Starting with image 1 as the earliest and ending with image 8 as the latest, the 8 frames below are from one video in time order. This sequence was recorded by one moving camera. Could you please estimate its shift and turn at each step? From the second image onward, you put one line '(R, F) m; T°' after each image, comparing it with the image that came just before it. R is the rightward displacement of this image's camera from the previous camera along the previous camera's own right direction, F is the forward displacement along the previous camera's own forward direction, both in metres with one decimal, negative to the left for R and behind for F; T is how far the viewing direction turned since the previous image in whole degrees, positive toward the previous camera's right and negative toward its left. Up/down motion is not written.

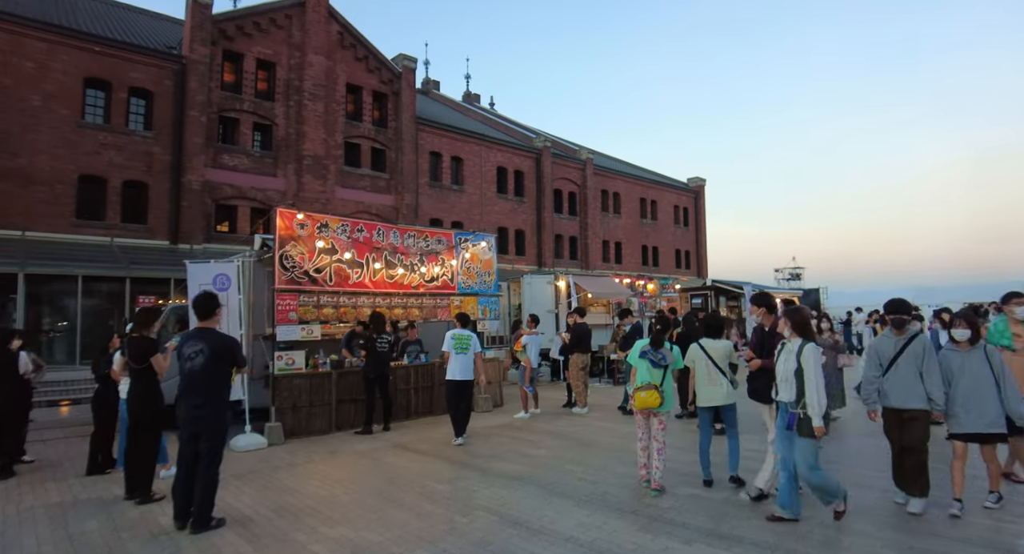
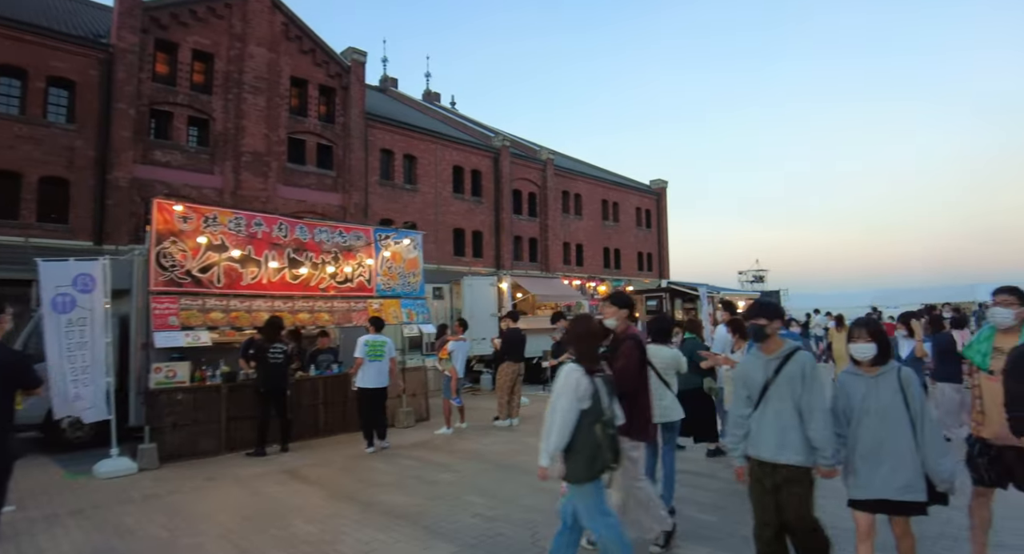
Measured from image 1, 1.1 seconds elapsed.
(+1.1, +1.0) m; +2°
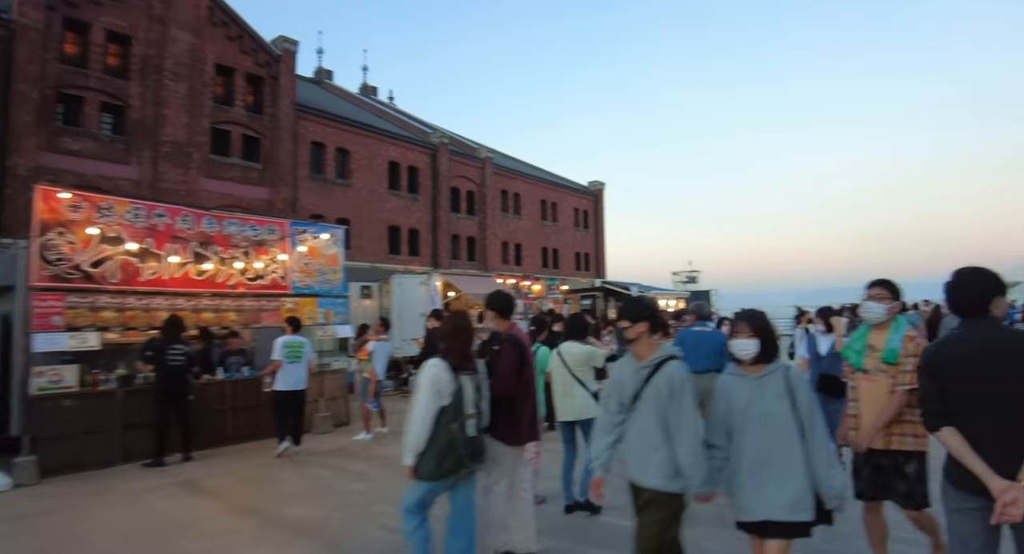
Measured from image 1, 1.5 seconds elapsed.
(+0.4, +0.2) m; +6°
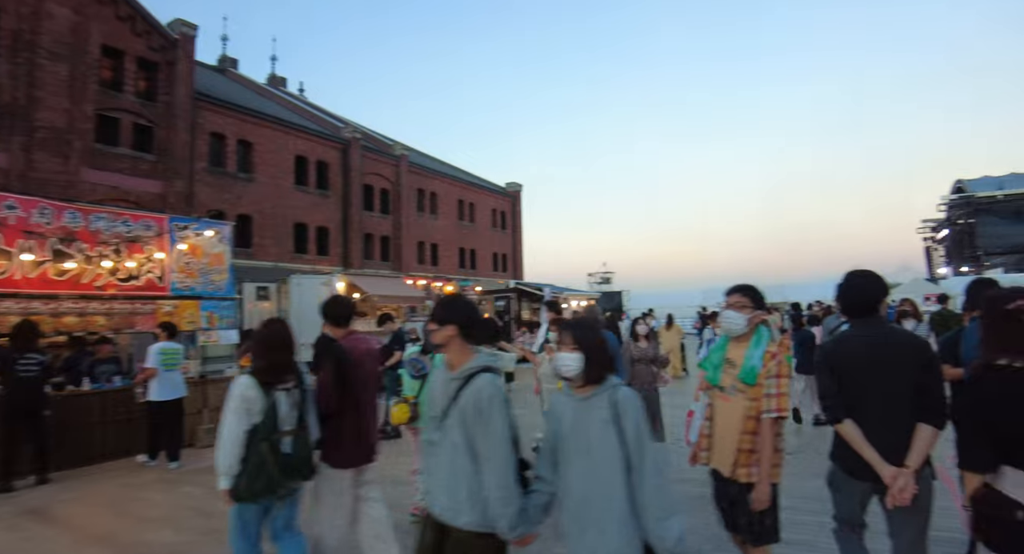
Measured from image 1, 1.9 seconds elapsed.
(+0.4, 0.0) m; +8°
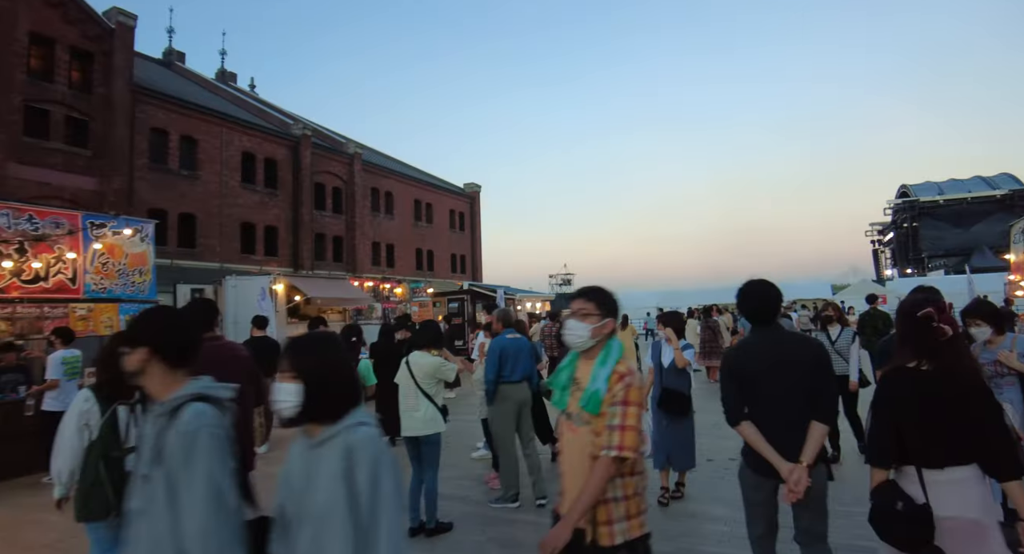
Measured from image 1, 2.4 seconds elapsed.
(+0.3, +0.2) m; +4°
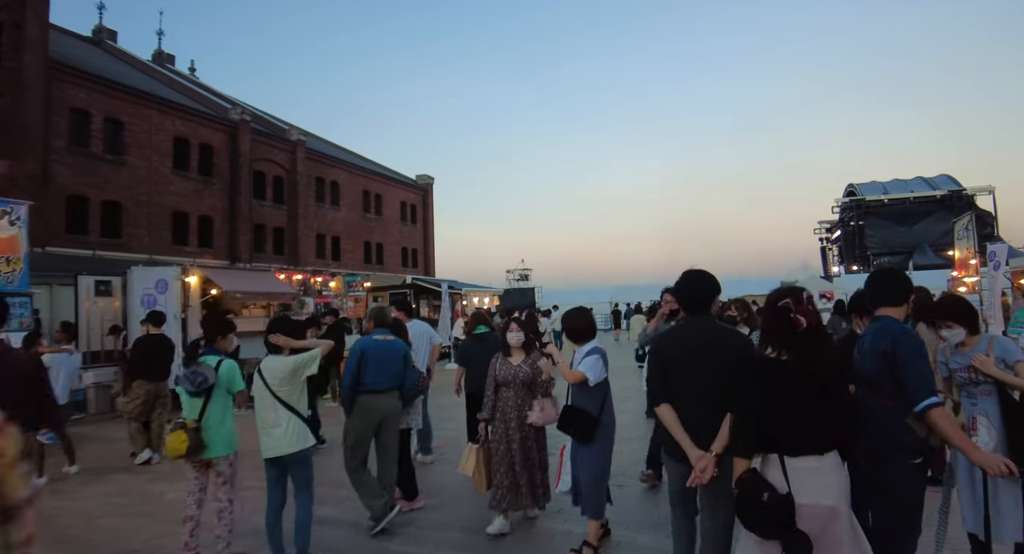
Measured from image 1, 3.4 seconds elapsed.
(+0.5, +0.7) m; +4°
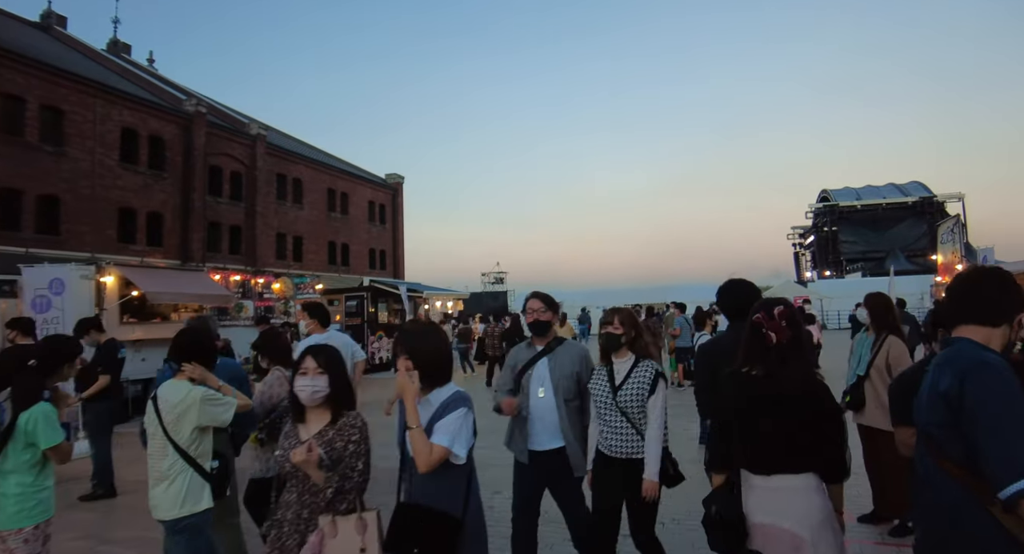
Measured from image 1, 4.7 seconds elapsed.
(+0.3, +0.9) m; +2°
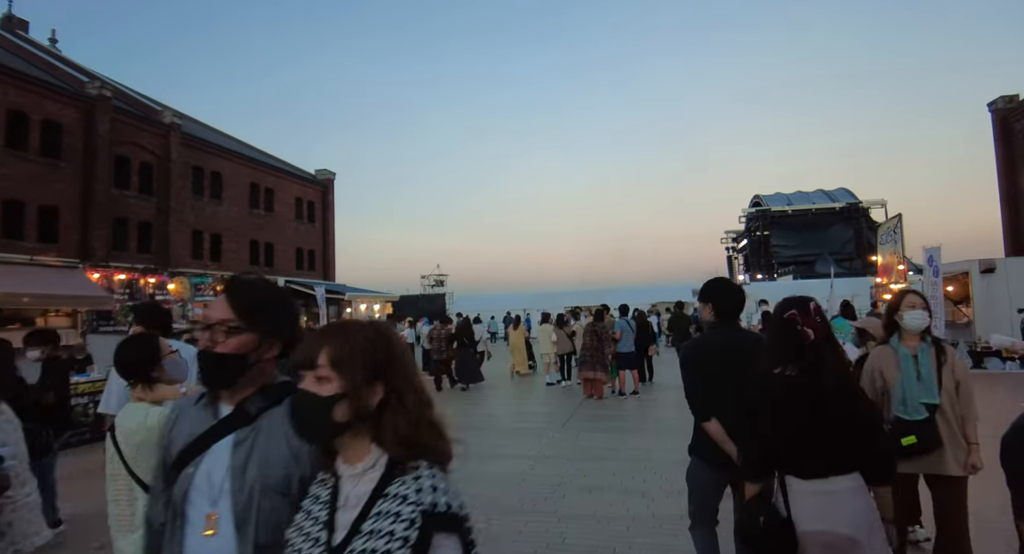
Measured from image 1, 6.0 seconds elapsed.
(+0.3, +0.8) m; +6°
